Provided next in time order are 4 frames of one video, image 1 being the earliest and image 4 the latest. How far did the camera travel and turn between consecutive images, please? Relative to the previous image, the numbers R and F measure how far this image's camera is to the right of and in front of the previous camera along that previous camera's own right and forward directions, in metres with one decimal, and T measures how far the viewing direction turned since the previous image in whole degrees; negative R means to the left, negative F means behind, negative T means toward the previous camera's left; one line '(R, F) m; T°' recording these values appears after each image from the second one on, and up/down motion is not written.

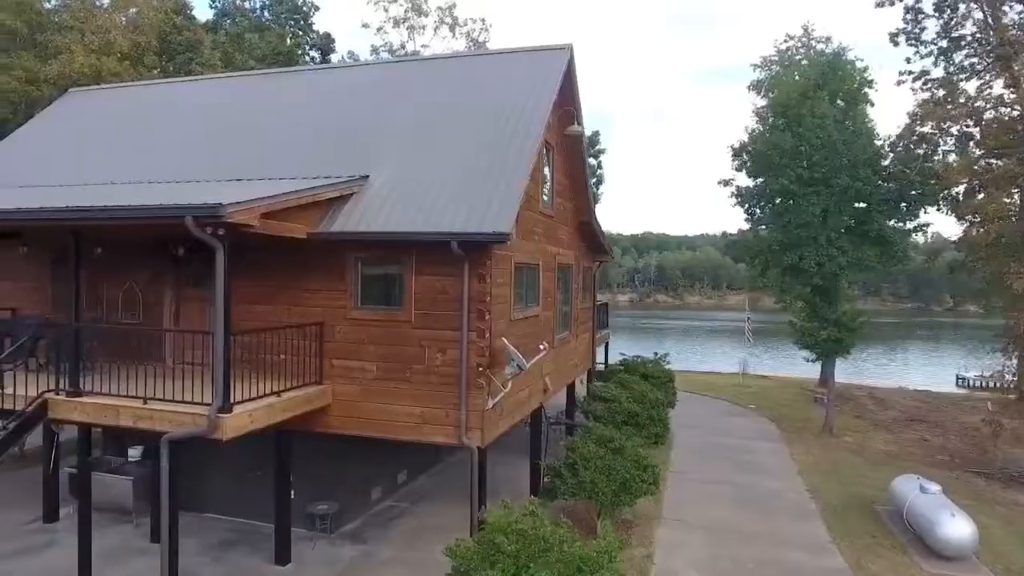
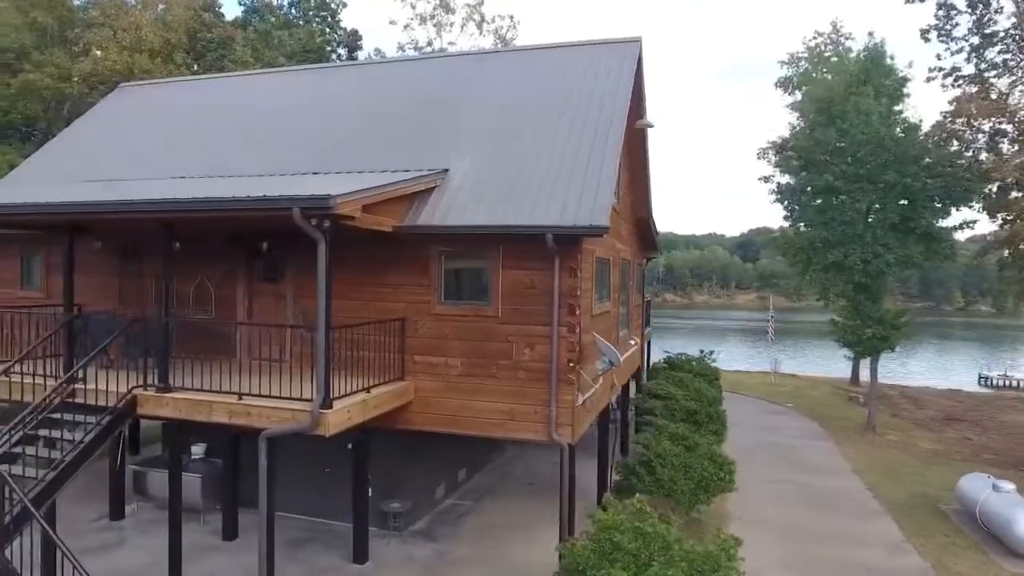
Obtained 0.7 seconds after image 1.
(-0.9, +0.1) m; 0°
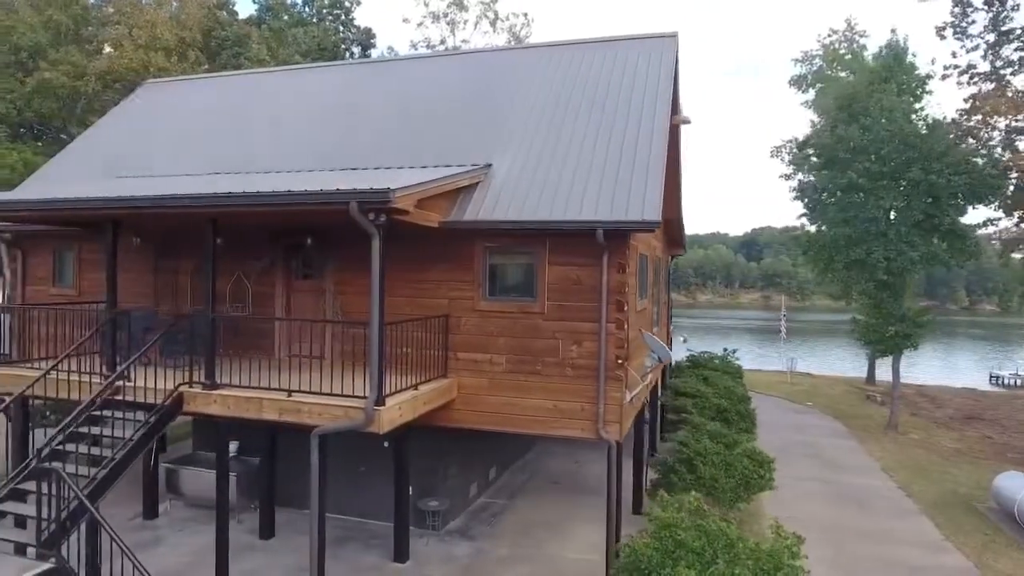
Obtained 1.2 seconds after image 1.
(-0.5, +0.1) m; 0°
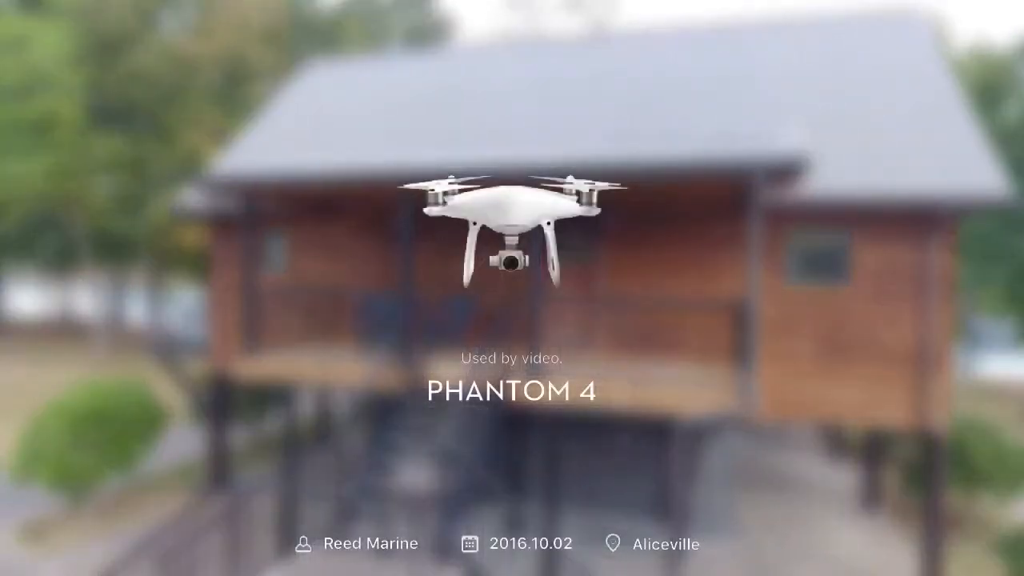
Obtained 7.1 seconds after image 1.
(-3.3, +0.5) m; +1°
